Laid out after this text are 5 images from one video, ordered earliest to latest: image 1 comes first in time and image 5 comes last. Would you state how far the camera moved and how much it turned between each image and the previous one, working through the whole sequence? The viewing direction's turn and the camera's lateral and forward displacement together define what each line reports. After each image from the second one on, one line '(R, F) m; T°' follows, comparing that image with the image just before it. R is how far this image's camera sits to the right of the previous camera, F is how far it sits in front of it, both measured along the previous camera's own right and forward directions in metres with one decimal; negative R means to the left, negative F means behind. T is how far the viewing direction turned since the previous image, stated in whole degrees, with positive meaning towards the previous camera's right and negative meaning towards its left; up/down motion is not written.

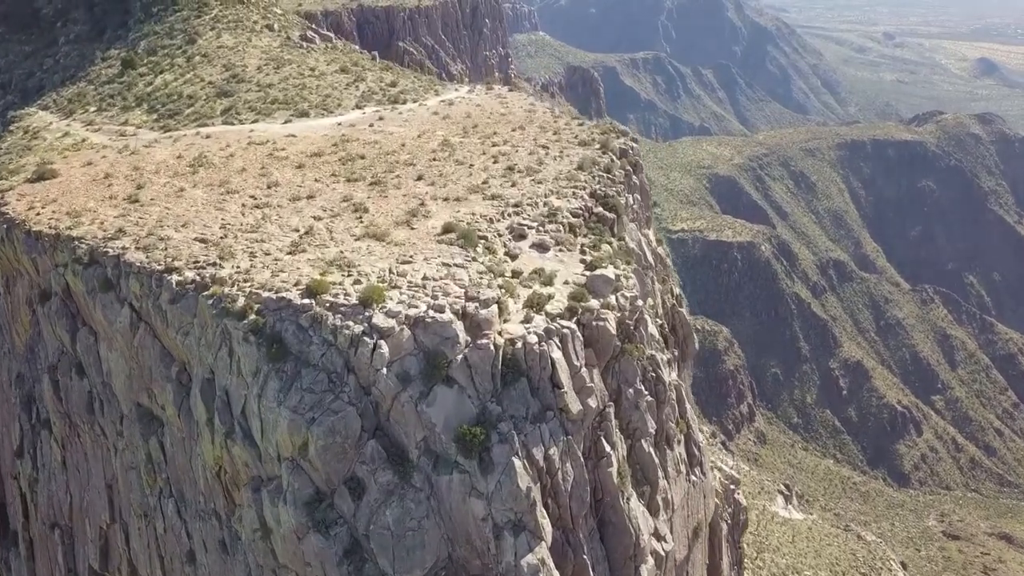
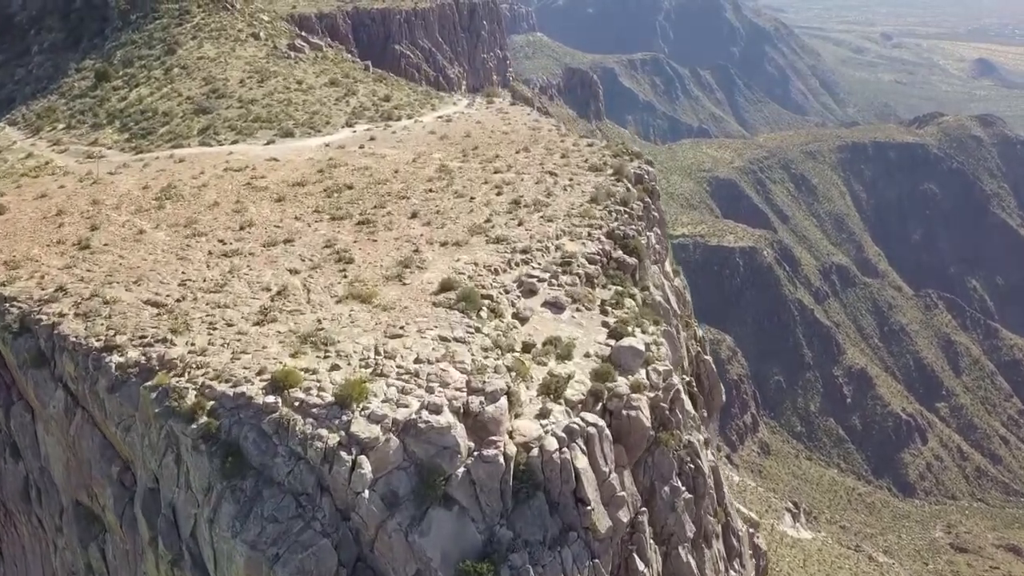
(-0.2, +3.3) m; 0°
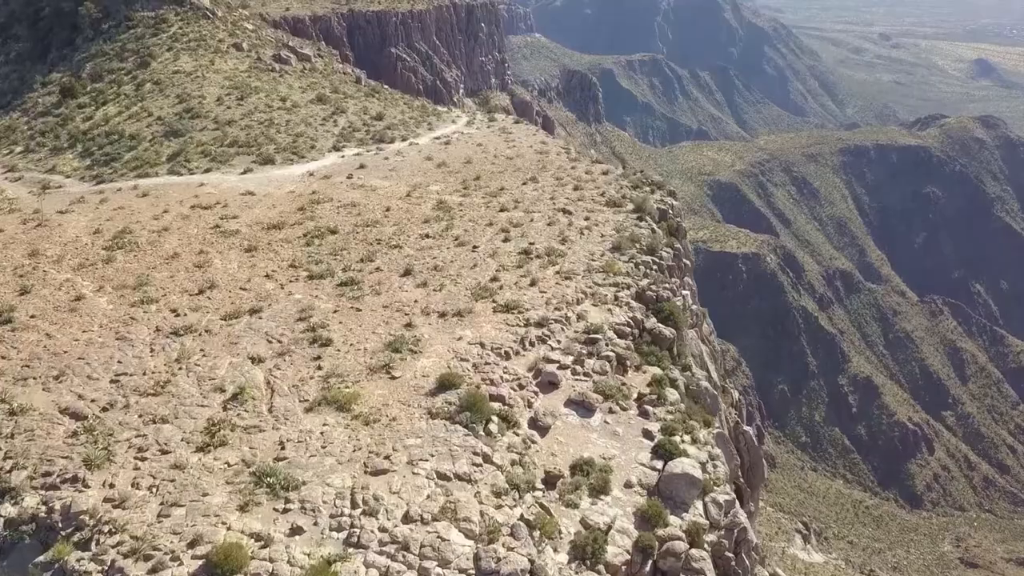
(-0.3, +3.8) m; 0°
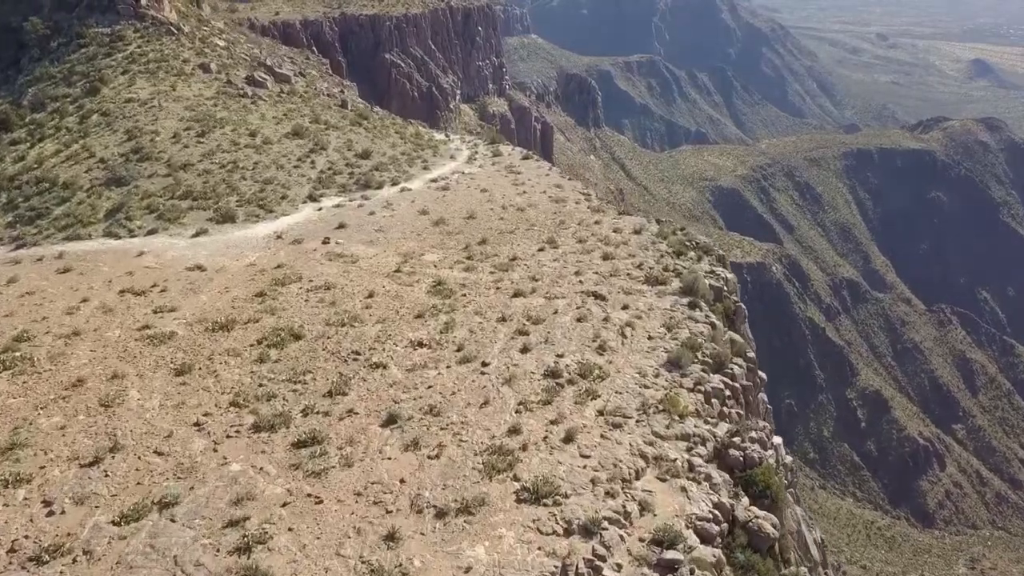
(-0.5, +5.9) m; 0°
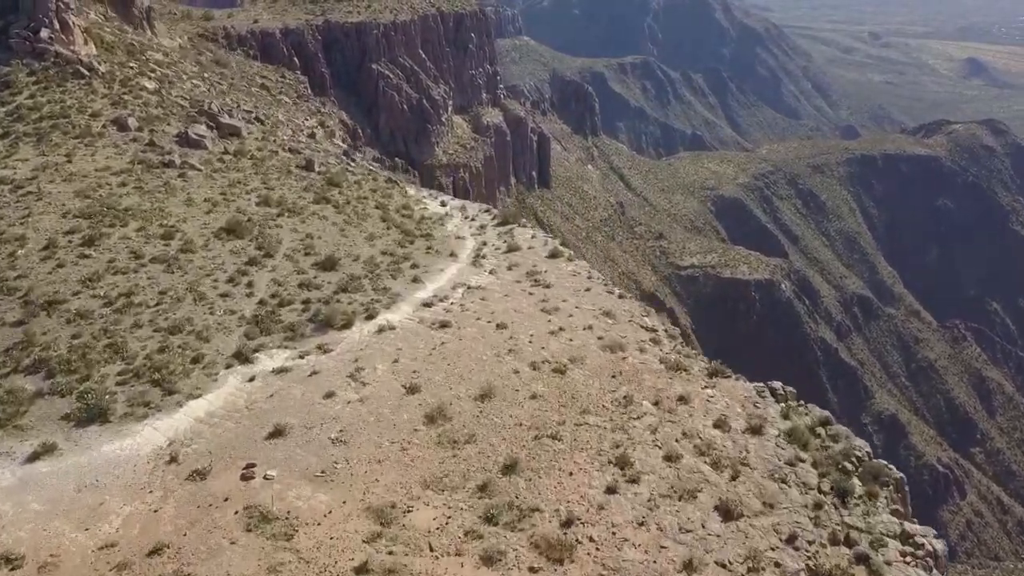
(-0.9, +10.3) m; +1°
